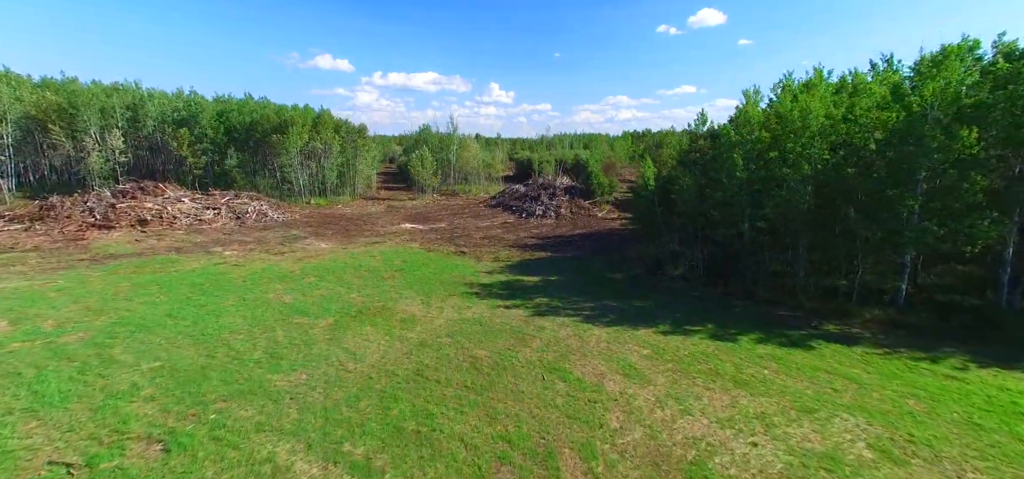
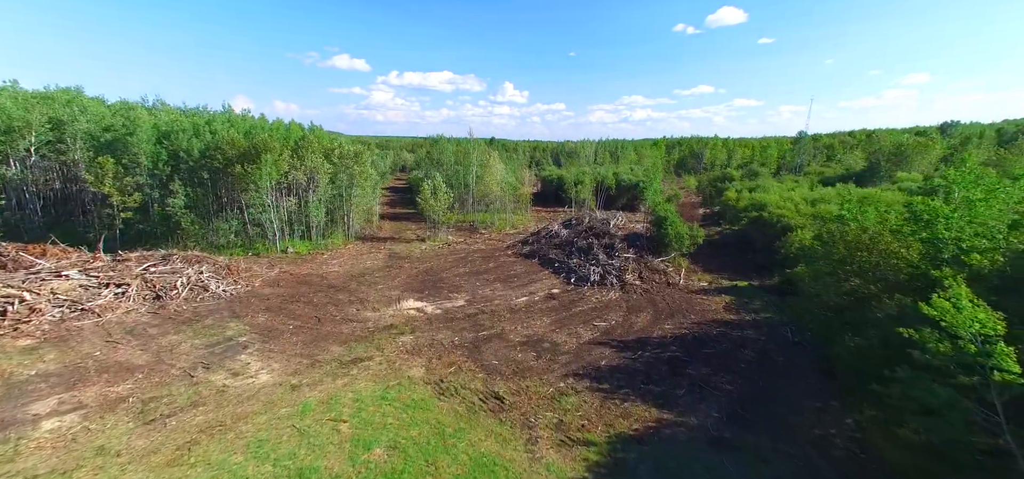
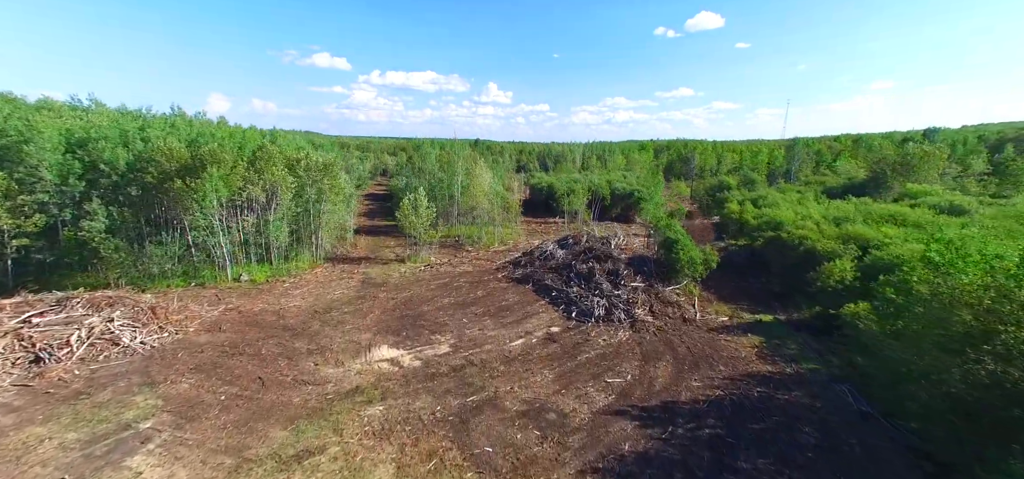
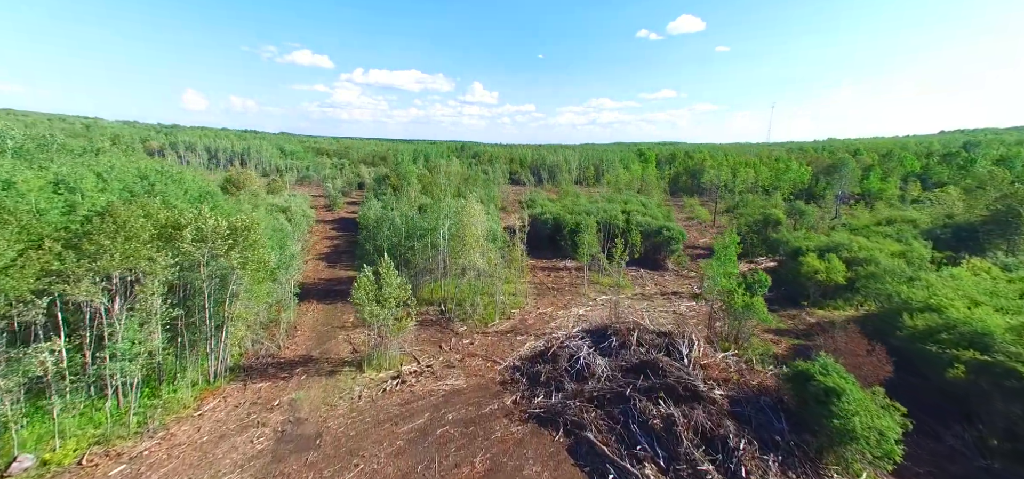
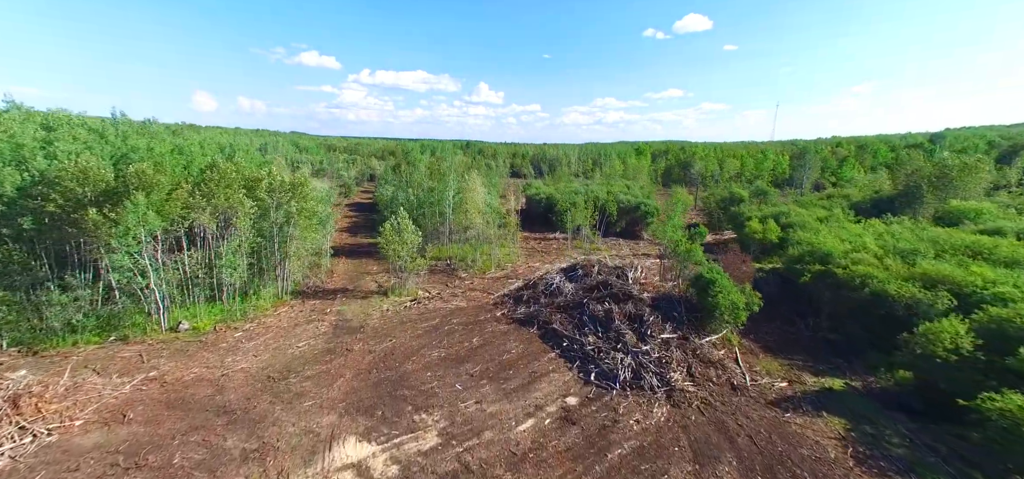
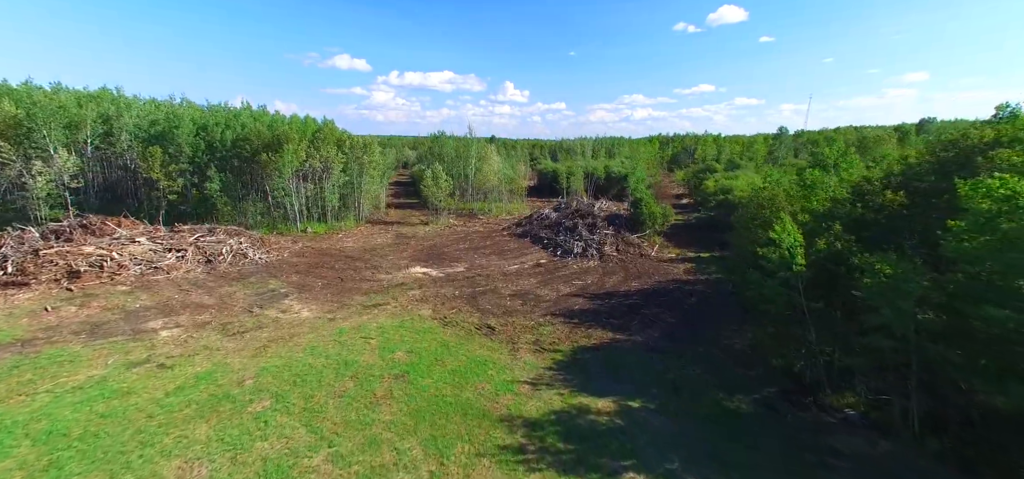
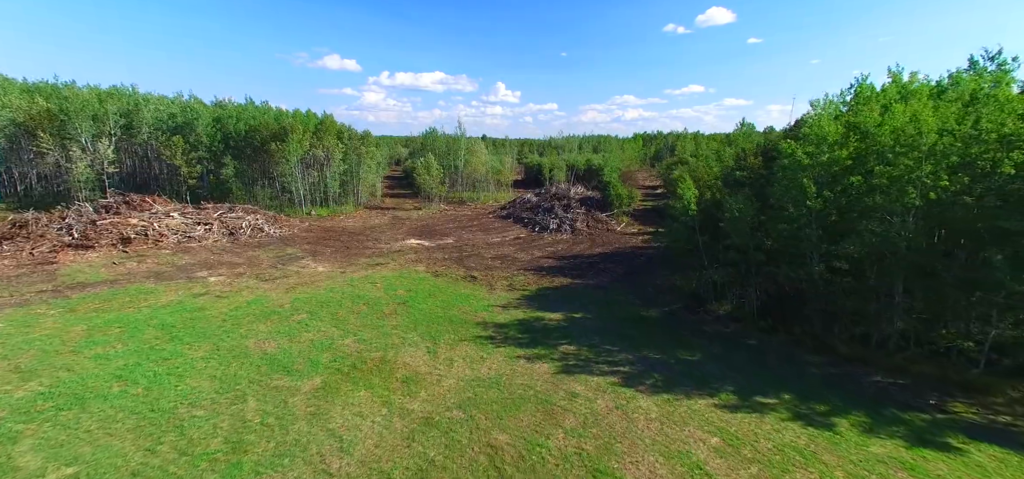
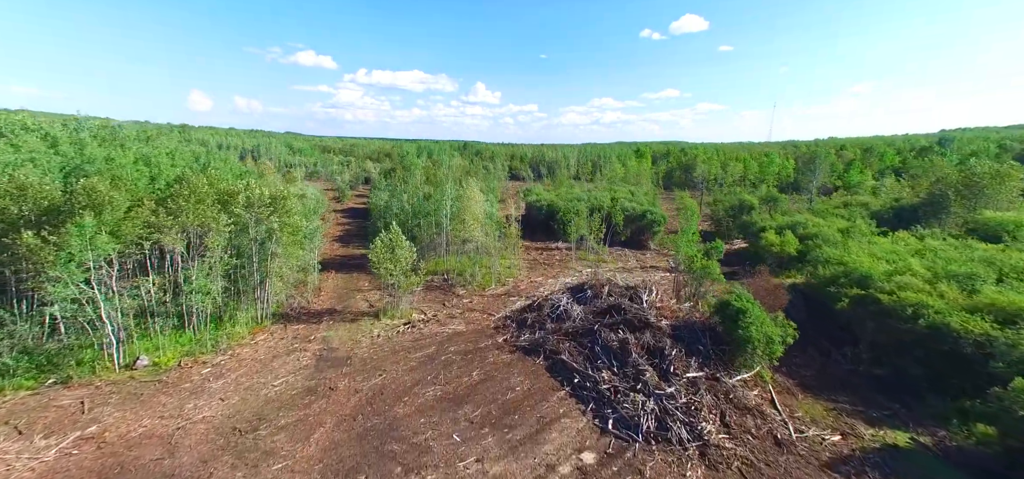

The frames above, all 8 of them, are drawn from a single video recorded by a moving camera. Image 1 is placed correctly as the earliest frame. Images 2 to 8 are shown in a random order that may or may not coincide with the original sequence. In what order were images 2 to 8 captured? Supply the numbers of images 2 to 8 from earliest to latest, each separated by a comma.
7, 6, 2, 3, 5, 8, 4
